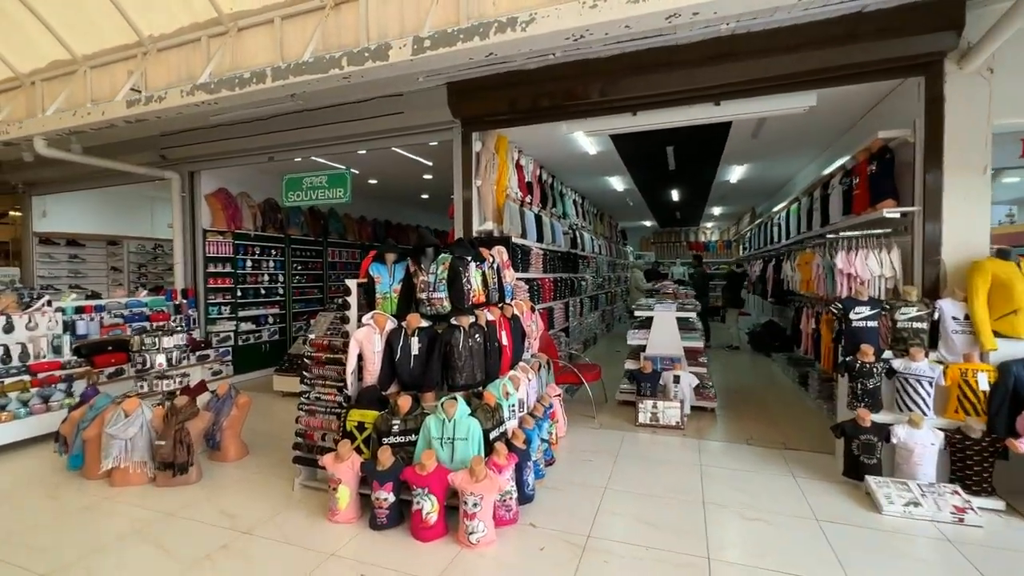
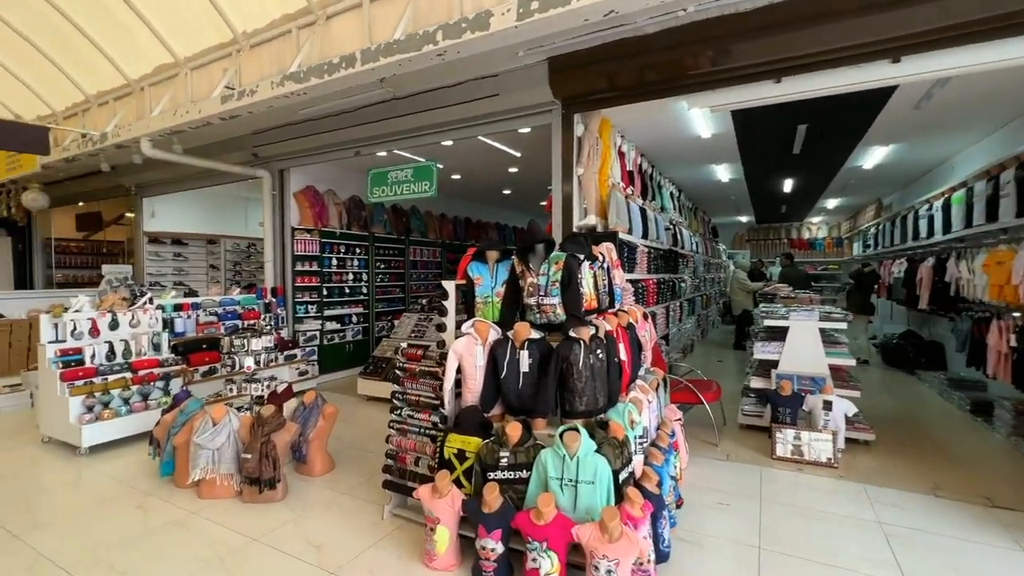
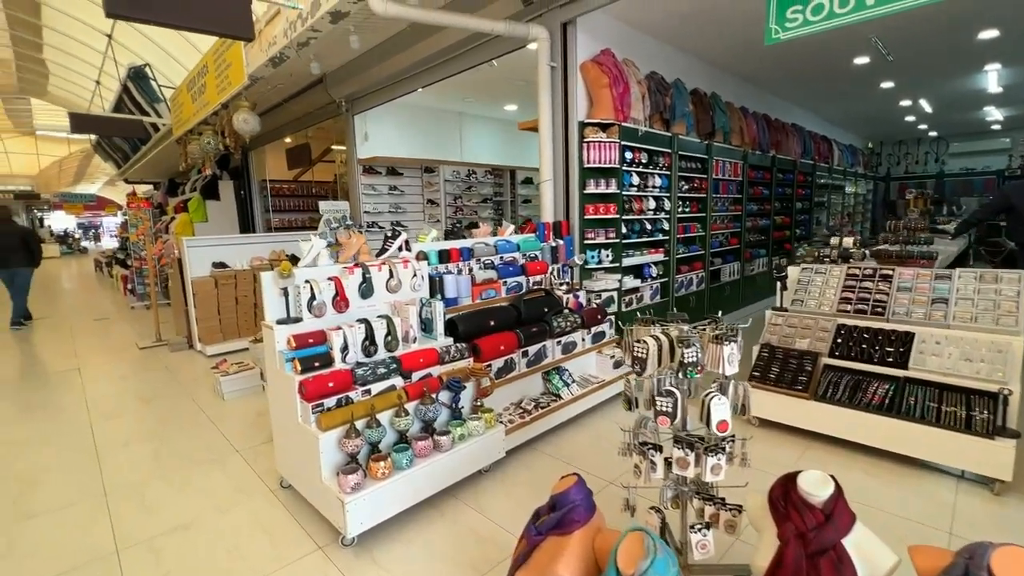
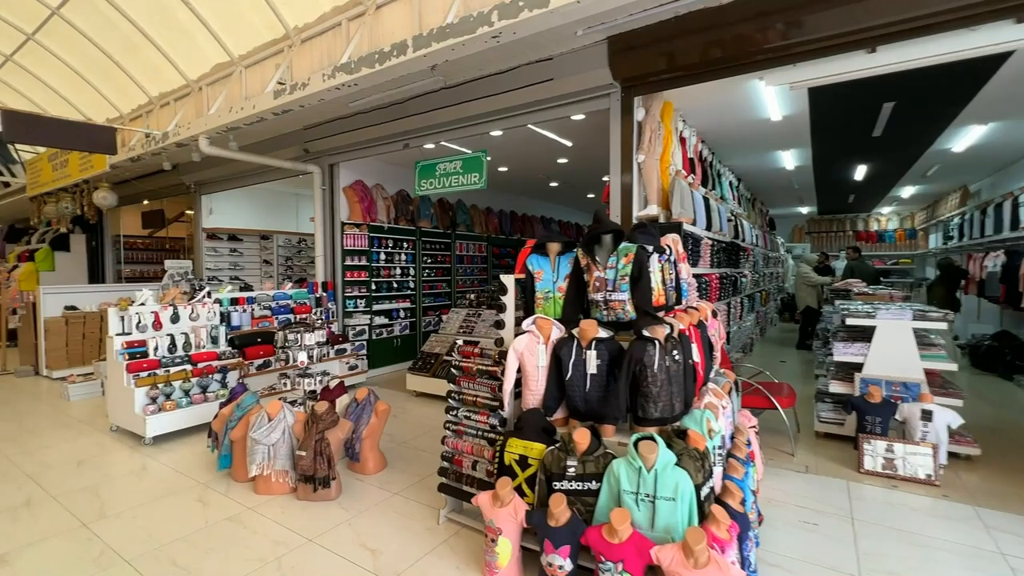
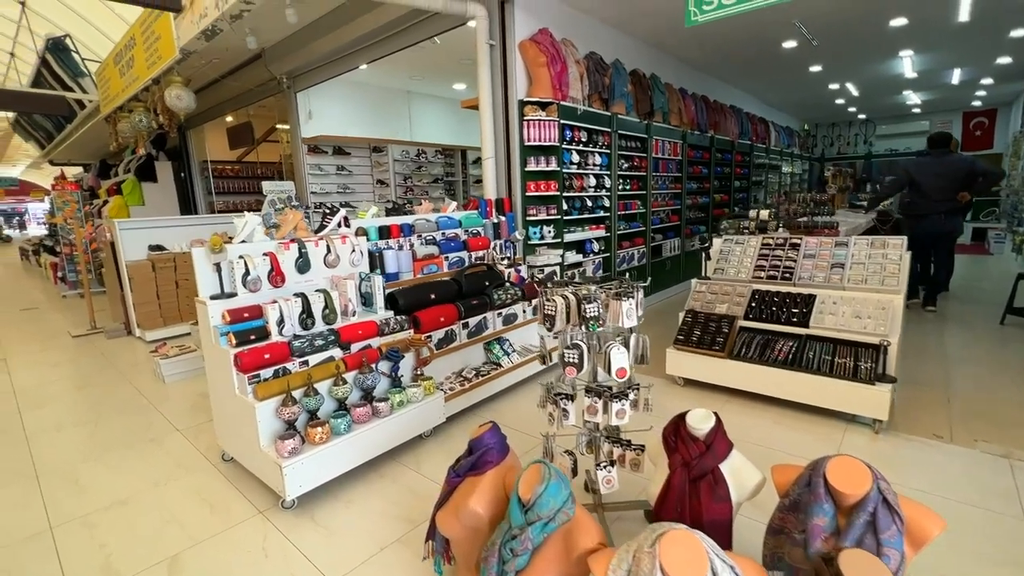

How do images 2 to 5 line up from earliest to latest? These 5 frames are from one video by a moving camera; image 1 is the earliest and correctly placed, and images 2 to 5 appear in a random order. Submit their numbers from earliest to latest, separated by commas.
2, 4, 5, 3
